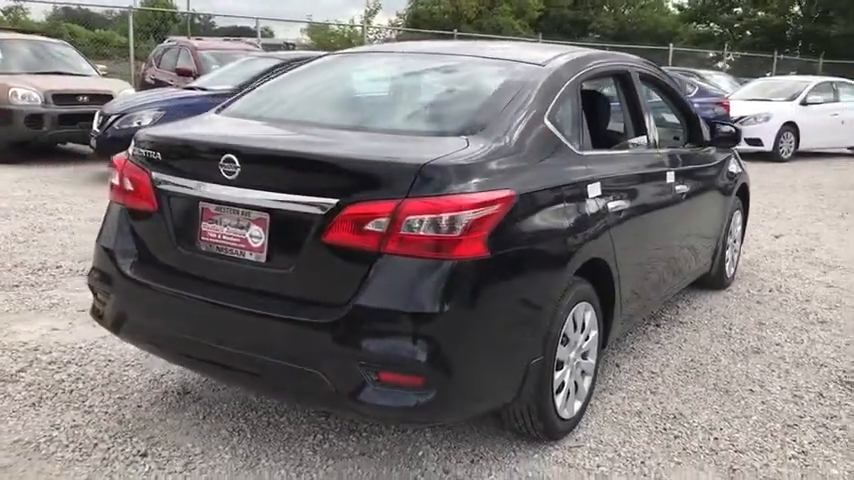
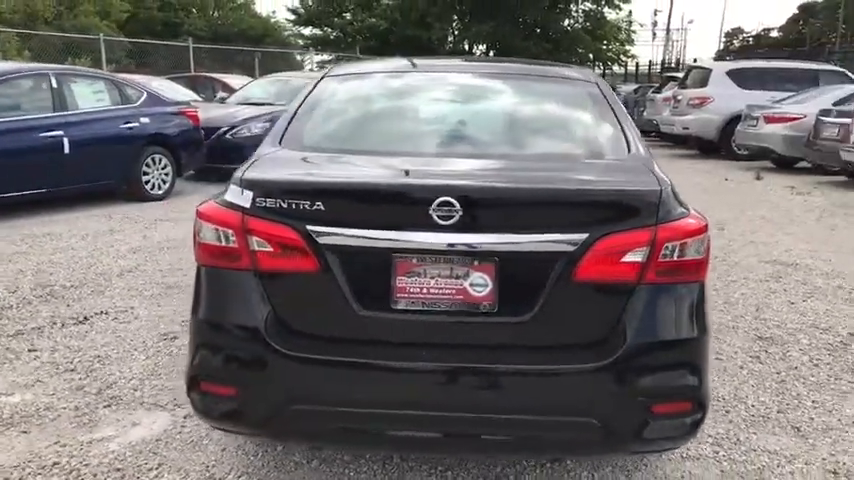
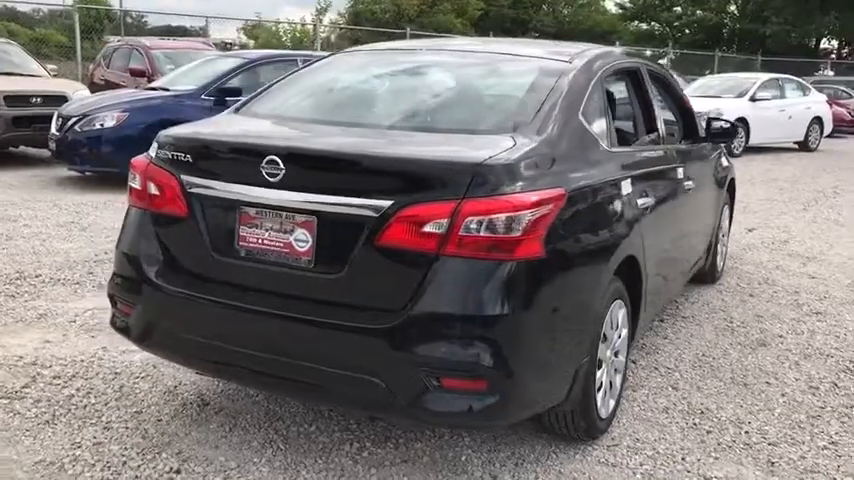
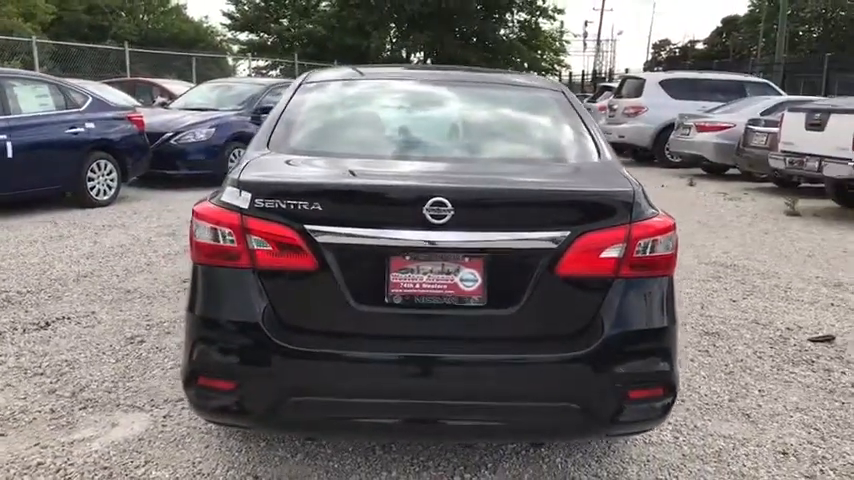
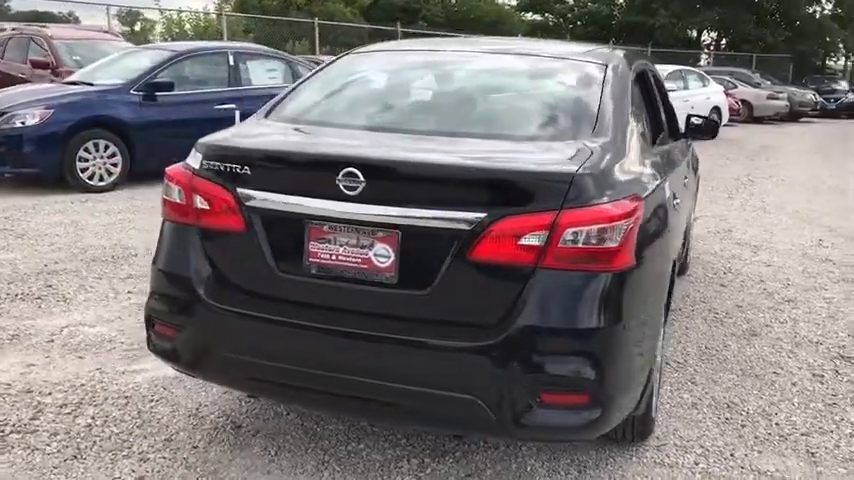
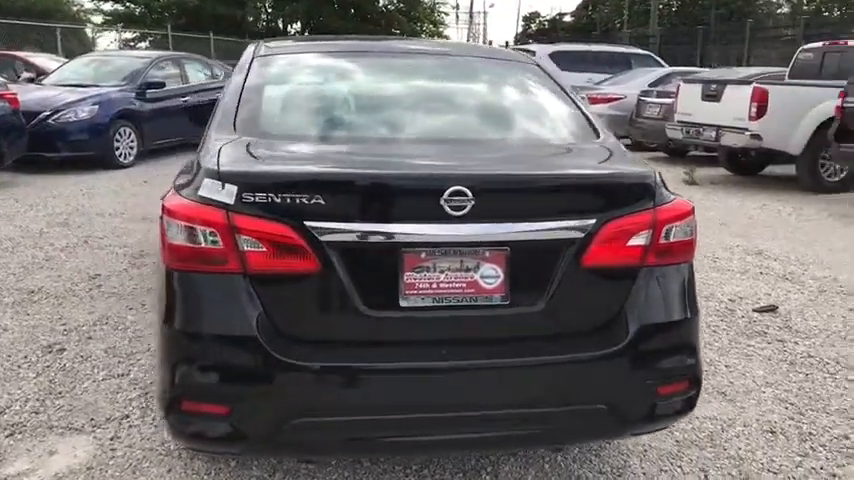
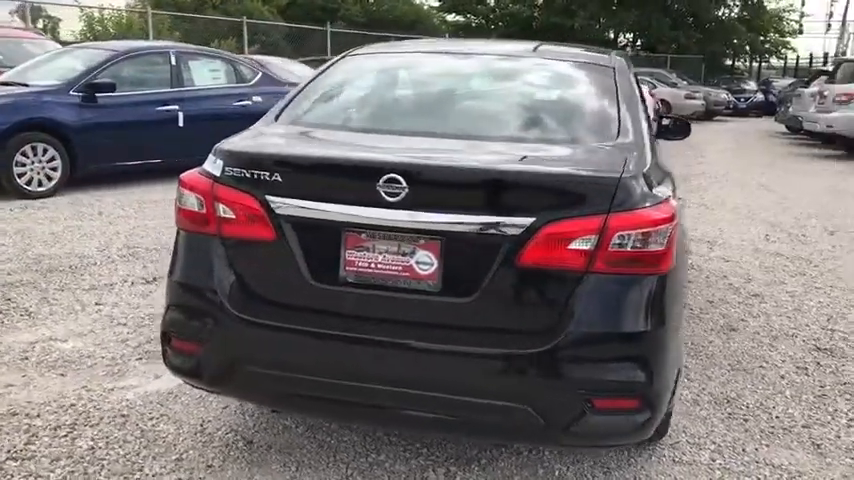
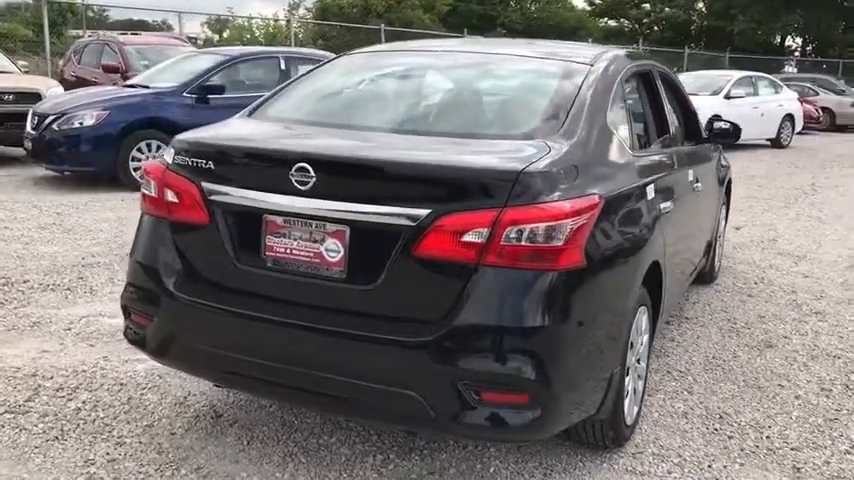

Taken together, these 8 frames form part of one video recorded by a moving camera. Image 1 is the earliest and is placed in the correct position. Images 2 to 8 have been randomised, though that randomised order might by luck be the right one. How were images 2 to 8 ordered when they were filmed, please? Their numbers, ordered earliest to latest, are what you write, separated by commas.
3, 8, 5, 7, 2, 4, 6
